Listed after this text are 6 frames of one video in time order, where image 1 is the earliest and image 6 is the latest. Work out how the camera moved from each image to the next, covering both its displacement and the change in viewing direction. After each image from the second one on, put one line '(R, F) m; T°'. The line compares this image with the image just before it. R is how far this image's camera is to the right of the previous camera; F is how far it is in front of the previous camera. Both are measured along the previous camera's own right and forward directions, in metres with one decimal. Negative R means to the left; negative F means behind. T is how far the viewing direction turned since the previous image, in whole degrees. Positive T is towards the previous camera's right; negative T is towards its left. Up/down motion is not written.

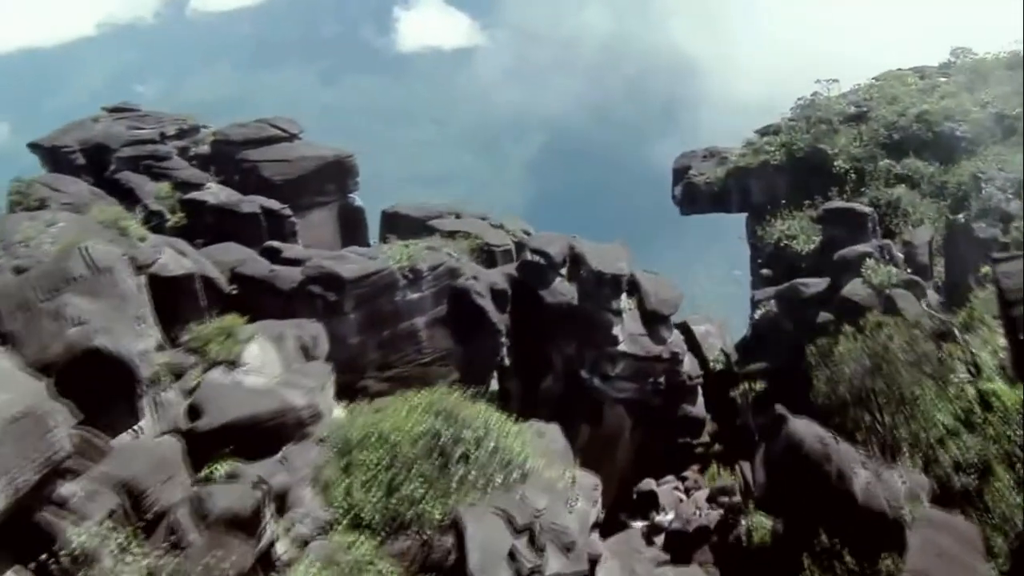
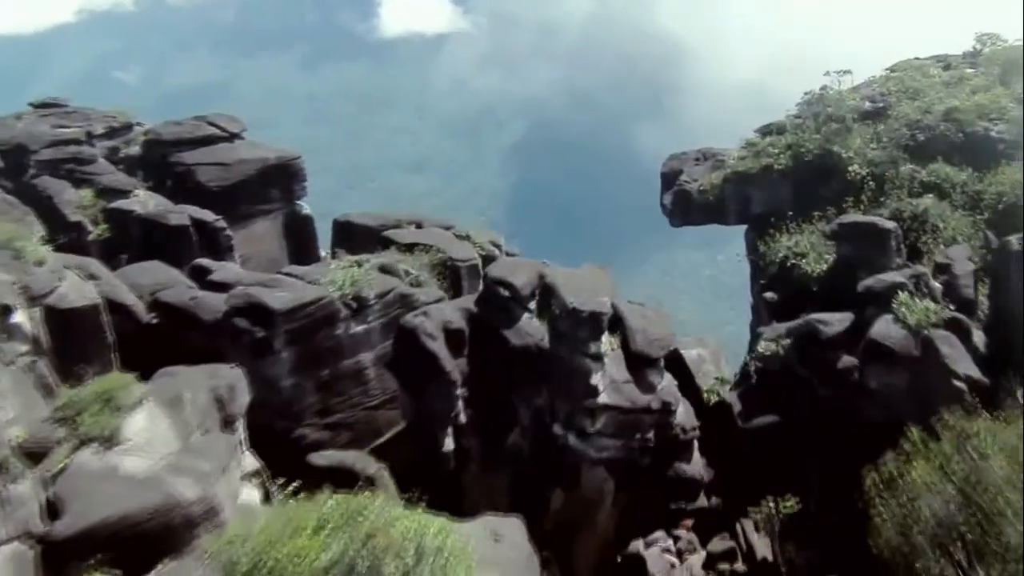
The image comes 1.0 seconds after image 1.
(+0.3, +2.5) m; +1°
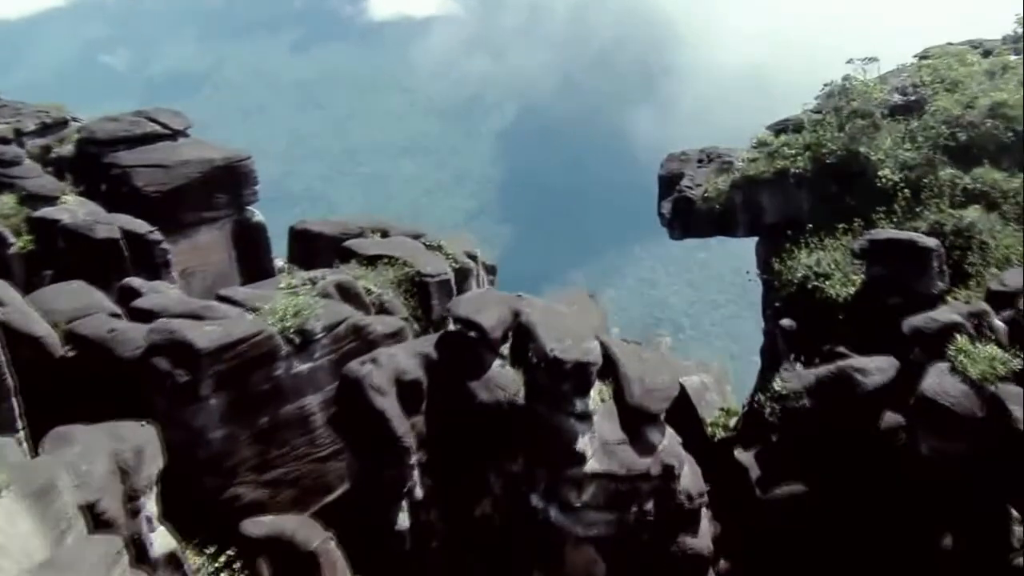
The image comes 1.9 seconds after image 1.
(+0.2, +2.2) m; 0°
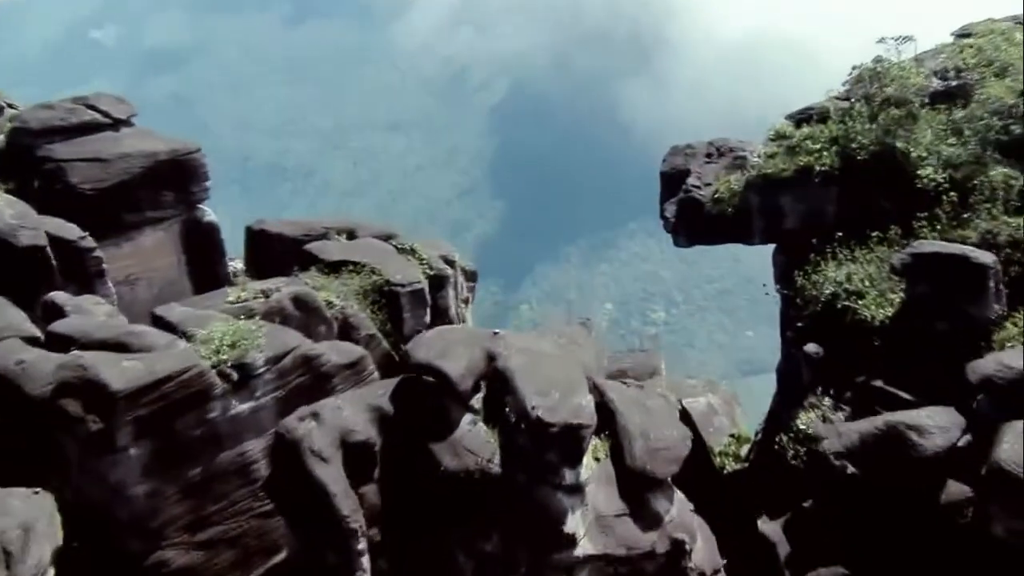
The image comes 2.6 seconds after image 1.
(+0.1, +1.9) m; 0°
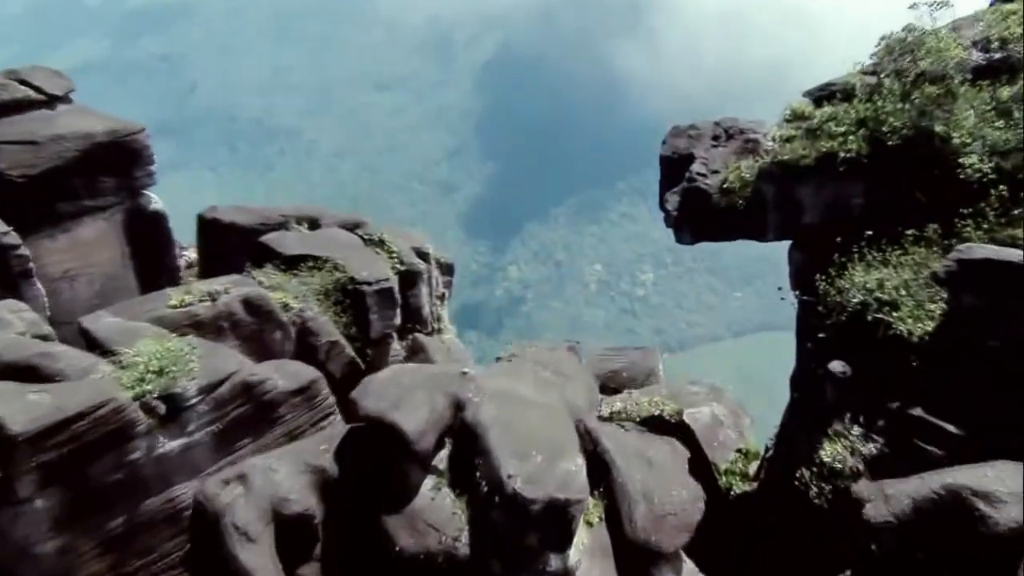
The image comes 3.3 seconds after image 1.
(+0.1, +1.6) m; 0°
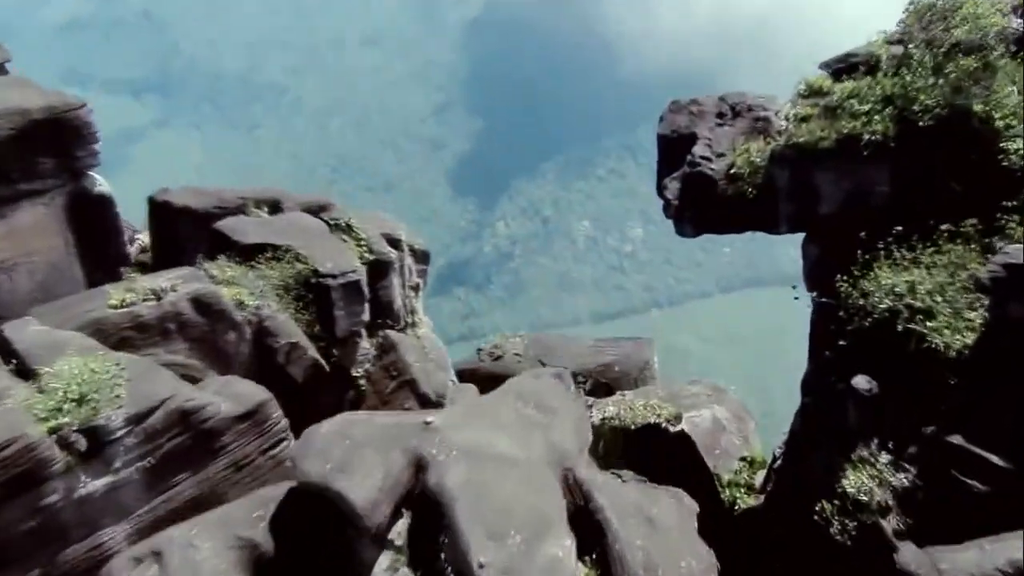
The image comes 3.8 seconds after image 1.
(+0.1, +1.2) m; +1°
